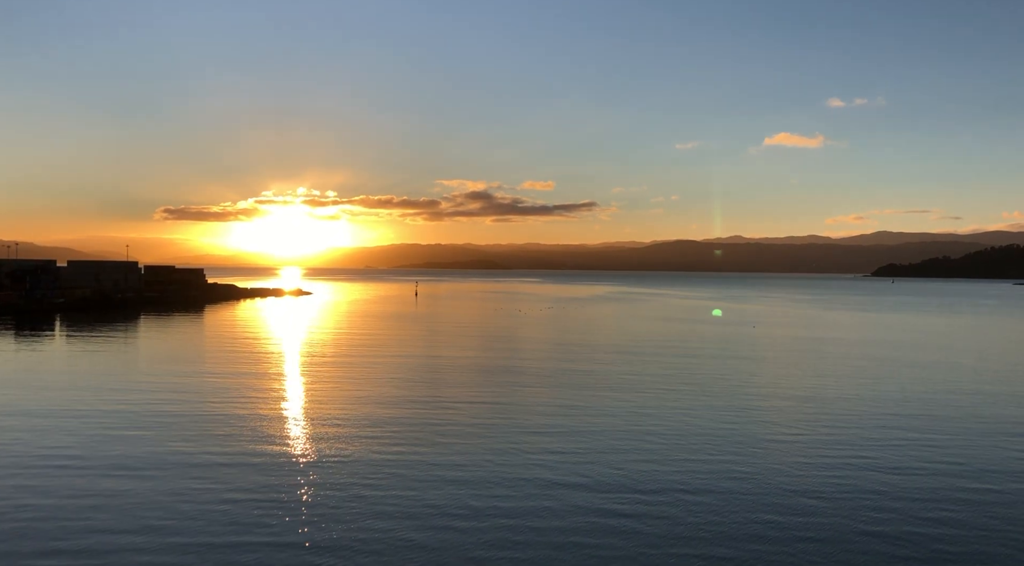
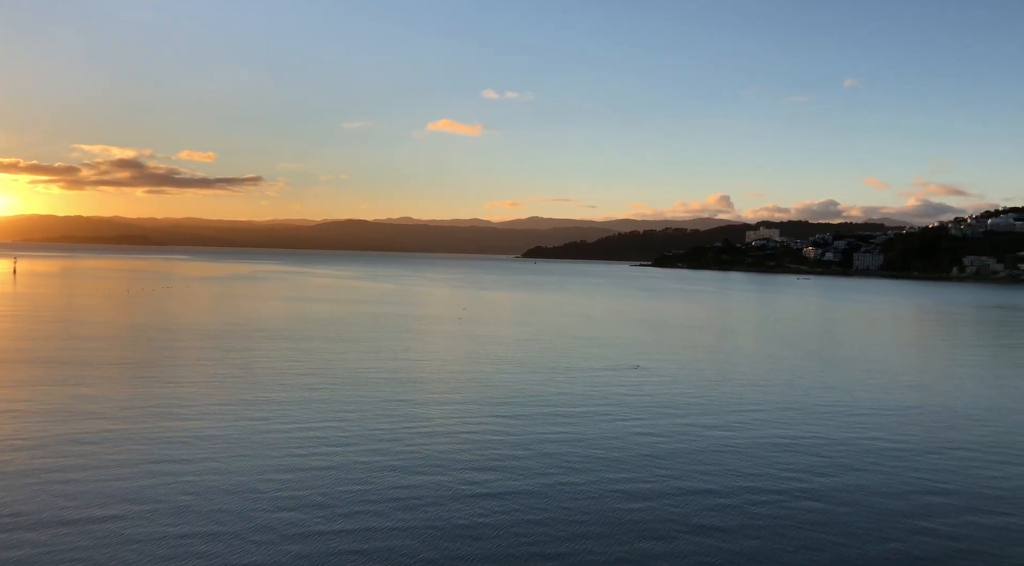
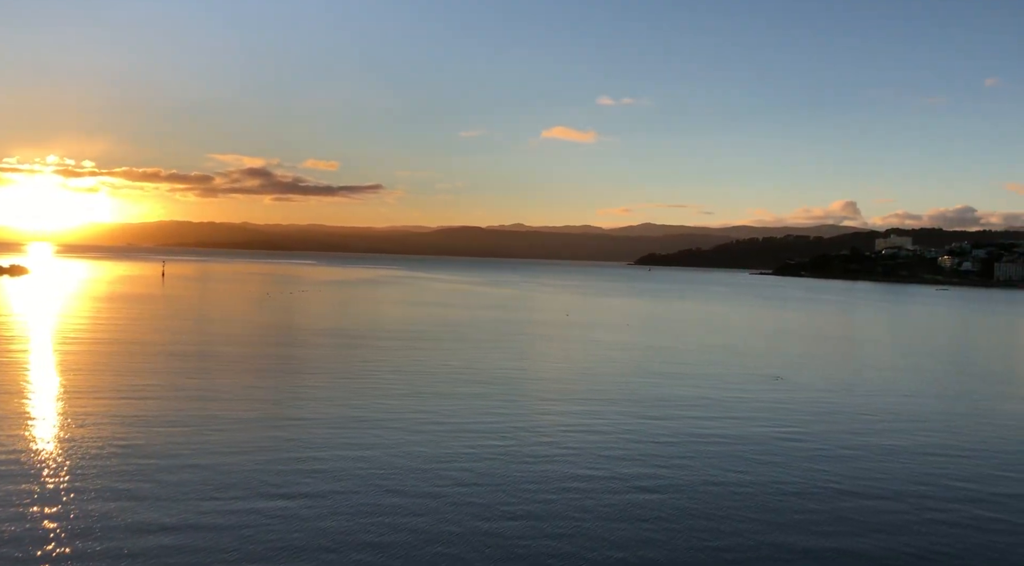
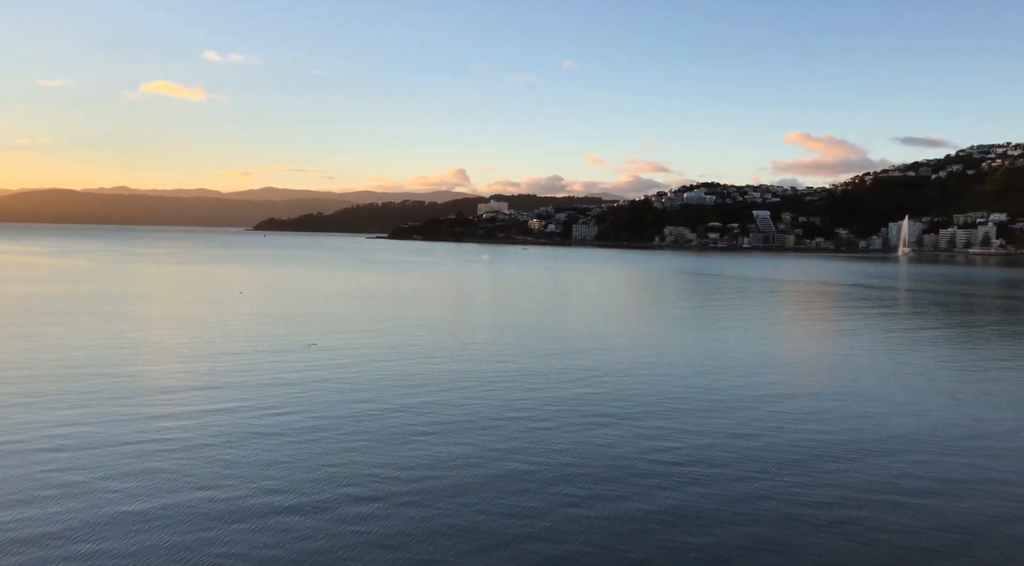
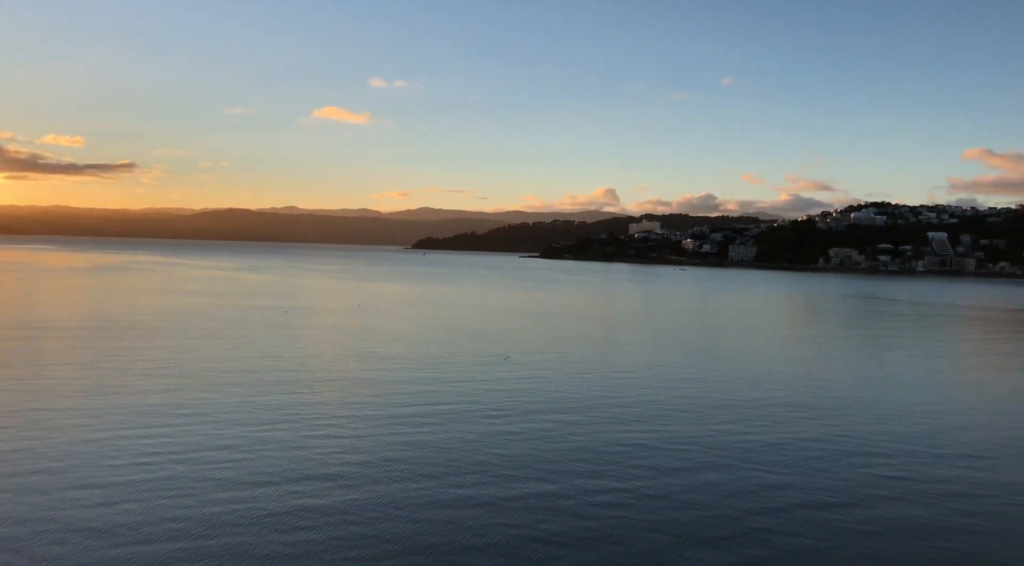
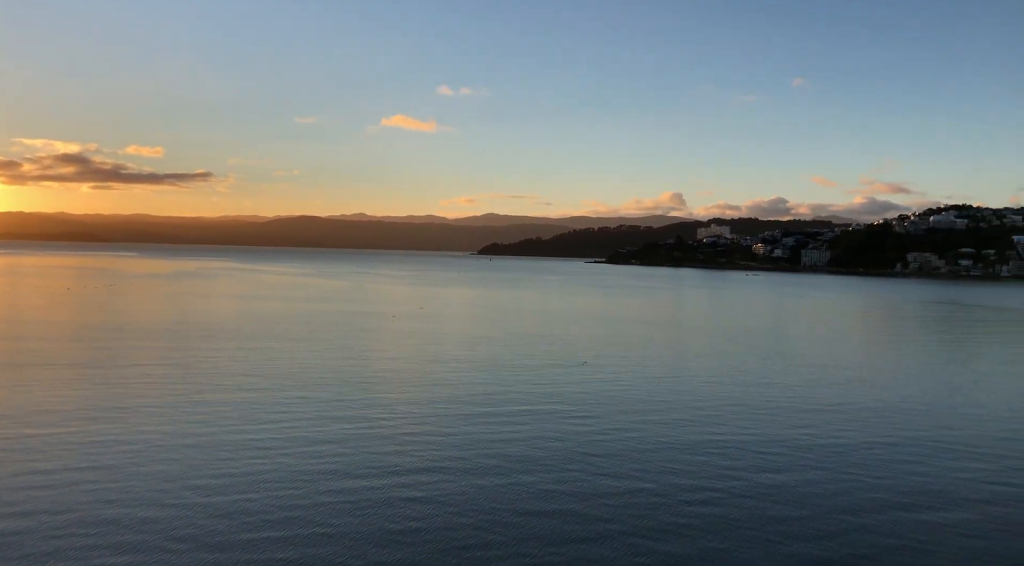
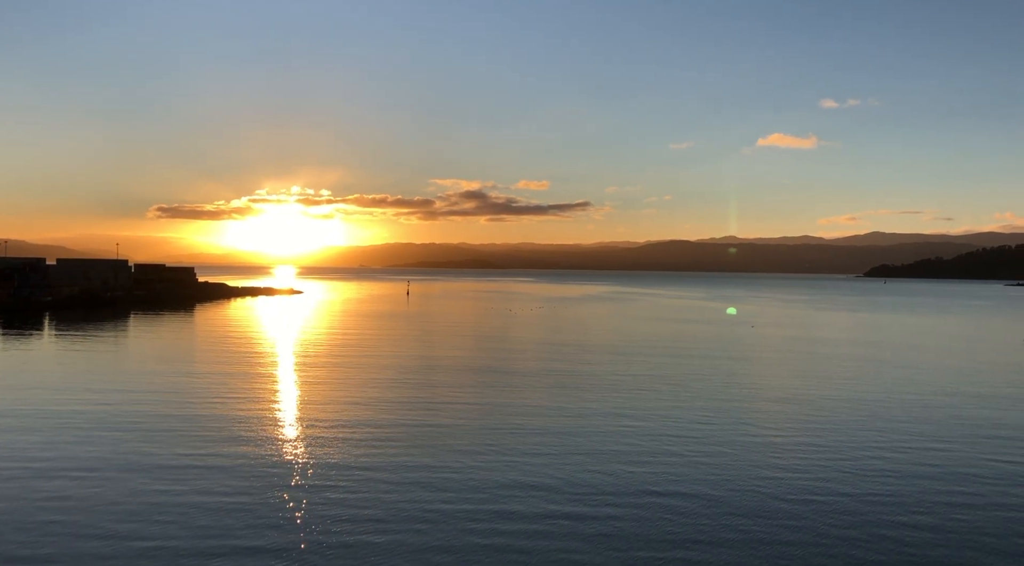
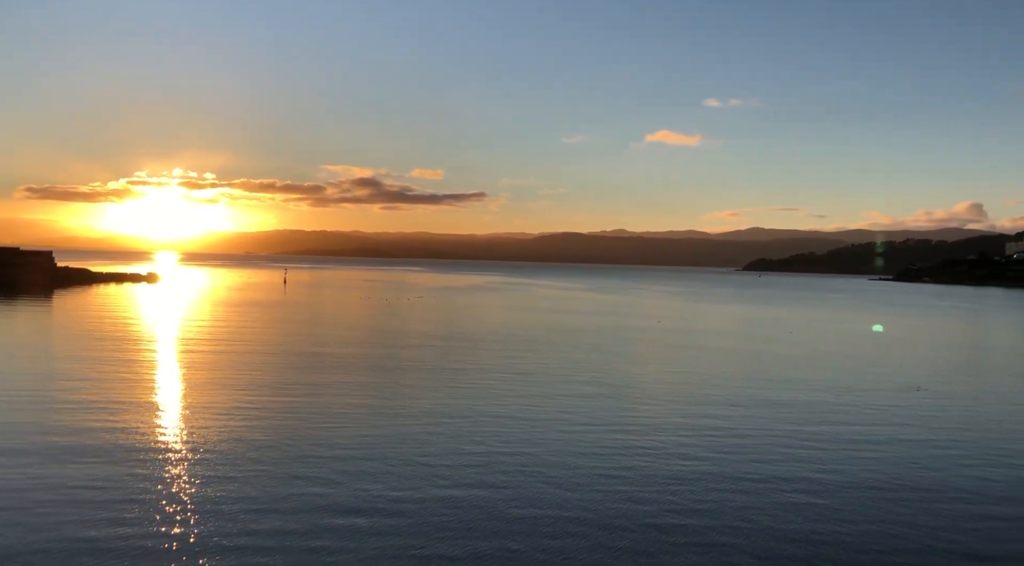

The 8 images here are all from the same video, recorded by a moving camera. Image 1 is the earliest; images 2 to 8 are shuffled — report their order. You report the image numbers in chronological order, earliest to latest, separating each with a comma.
7, 8, 3, 2, 6, 5, 4
